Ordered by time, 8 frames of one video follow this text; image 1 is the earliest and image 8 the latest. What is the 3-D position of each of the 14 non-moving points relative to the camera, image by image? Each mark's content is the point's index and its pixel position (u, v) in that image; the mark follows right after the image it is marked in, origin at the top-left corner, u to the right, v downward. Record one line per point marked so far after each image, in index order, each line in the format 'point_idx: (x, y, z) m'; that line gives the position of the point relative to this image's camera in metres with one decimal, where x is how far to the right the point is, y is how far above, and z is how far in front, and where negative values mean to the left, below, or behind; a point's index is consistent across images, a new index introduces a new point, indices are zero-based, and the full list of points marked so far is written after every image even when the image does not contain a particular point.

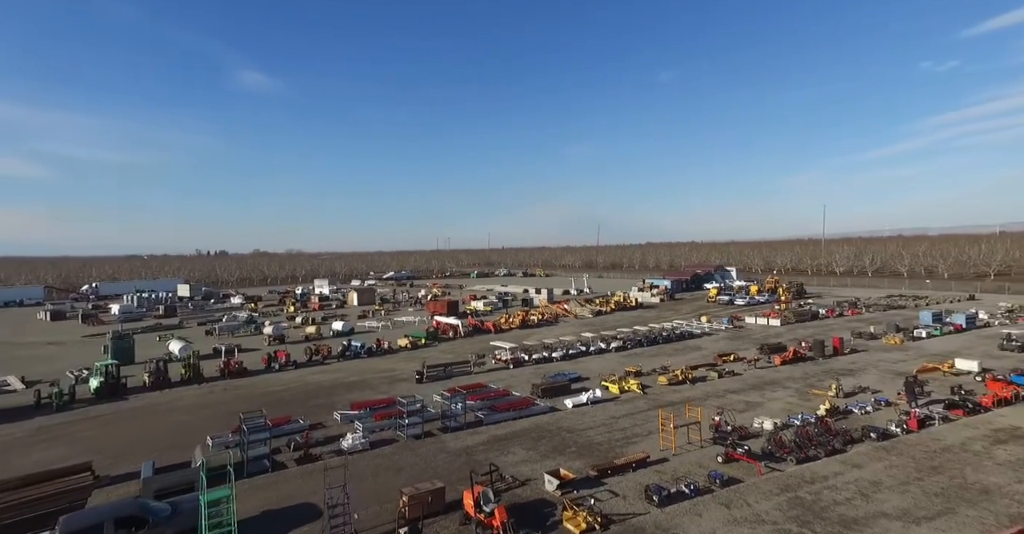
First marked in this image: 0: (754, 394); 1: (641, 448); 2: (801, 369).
0: (+6.2, -3.2, +15.2) m
1: (+2.0, -2.9, +9.4) m
2: (+9.3, -3.3, +19.3) m
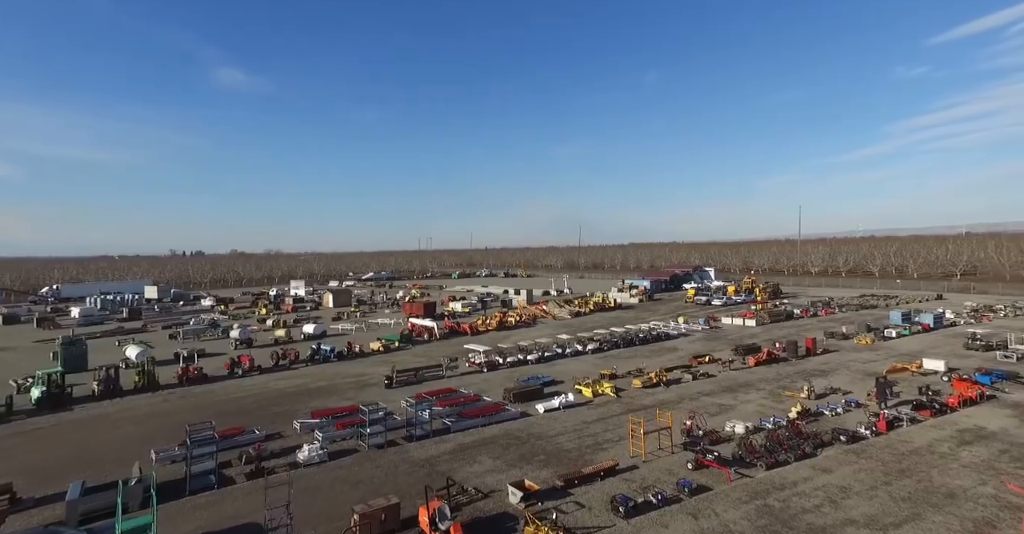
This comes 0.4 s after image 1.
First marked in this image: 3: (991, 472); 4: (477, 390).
0: (+5.5, -3.3, +15.1) m
1: (+1.5, -2.9, +9.2) m
2: (+8.5, -3.3, +19.4) m
3: (+7.6, -3.3, +9.6) m
4: (-0.9, -2.8, +13.5) m
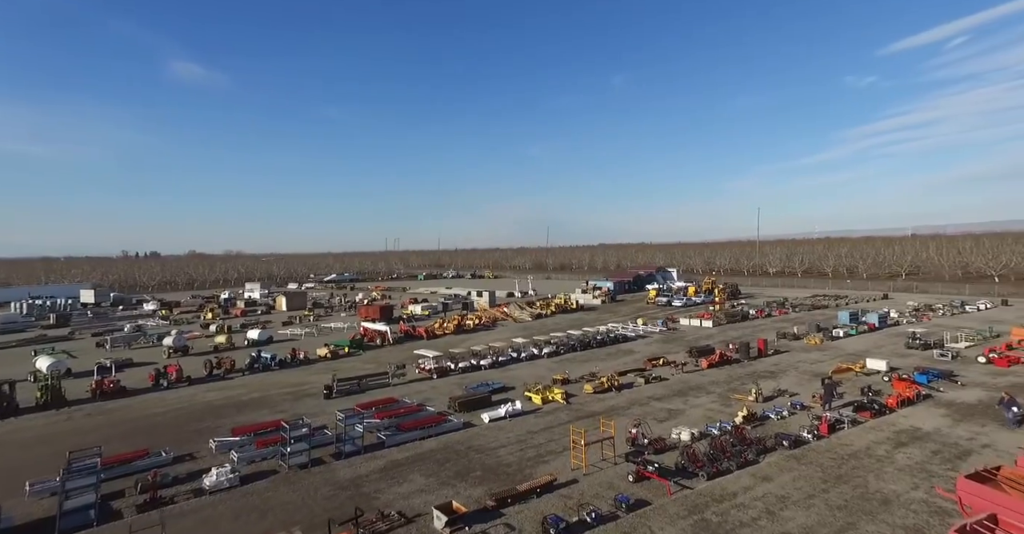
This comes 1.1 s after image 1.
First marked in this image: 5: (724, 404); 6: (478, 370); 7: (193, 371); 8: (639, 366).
0: (+4.2, -3.4, +15.0) m
1: (+0.6, -3.0, +8.9) m
2: (+7.0, -3.4, +19.4) m
3: (+6.7, -3.4, +9.6) m
4: (-2.1, -2.9, +13.1) m
5: (+5.3, -3.4, +14.8) m
6: (-1.0, -3.2, +18.2) m
7: (-8.0, -2.6, +15.0) m
8: (+4.2, -3.3, +20.0) m
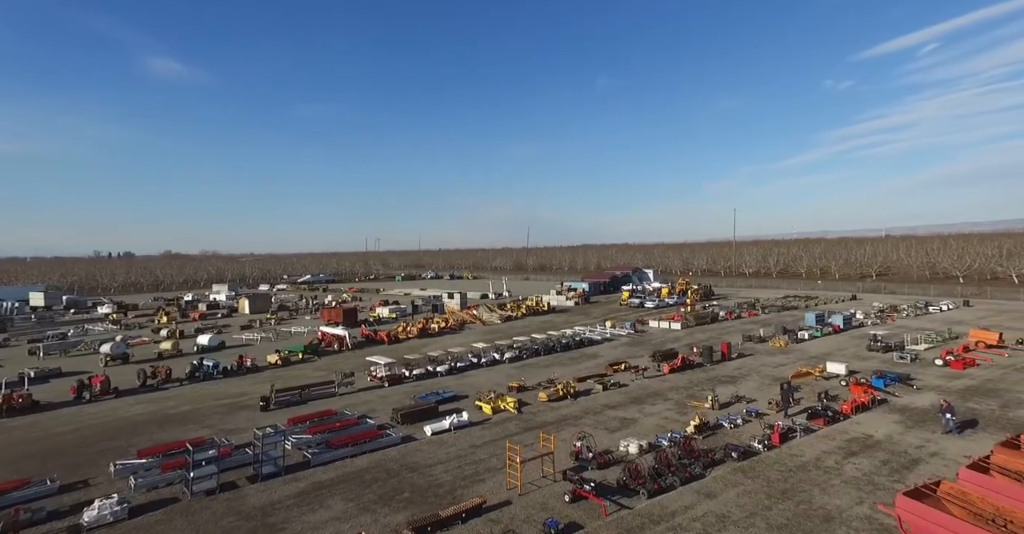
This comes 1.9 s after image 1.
0: (+3.0, -3.5, +14.7) m
1: (-0.4, -3.1, +8.5) m
2: (+5.6, -3.5, +19.2) m
3: (+5.7, -3.5, +9.4) m
4: (-3.2, -3.0, +12.5) m
5: (+4.1, -3.5, +14.5) m
6: (-2.3, -3.3, +17.7) m
7: (-9.2, -2.8, +14.2) m
8: (+2.9, -3.4, +19.7) m
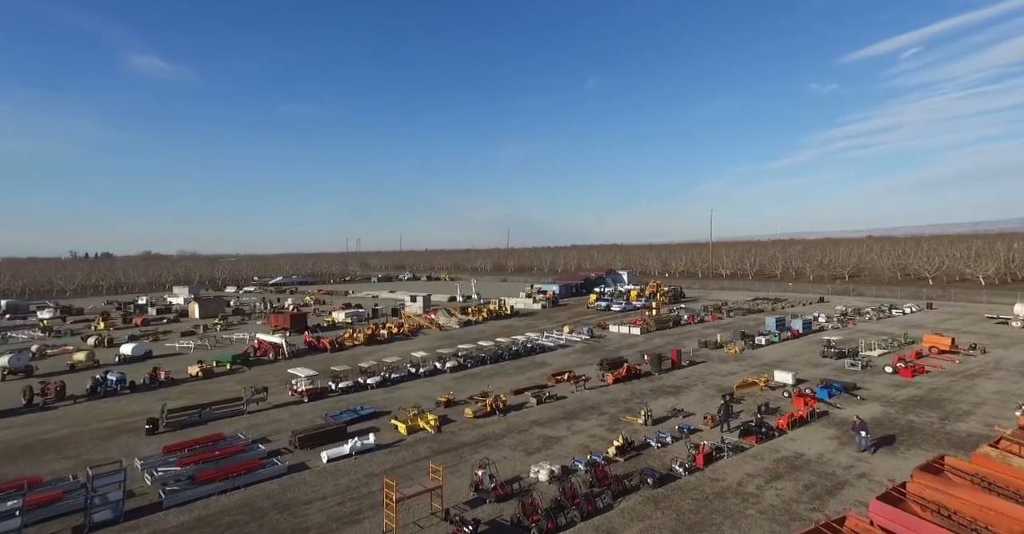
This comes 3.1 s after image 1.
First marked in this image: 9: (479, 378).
0: (+1.2, -3.7, +14.0) m
1: (-2.0, -3.3, +7.6) m
2: (+3.7, -3.7, +18.6) m
3: (+4.0, -3.7, +8.8) m
4: (-4.9, -3.2, +11.6) m
5: (+2.3, -3.7, +13.8) m
6: (-4.2, -3.5, +16.7) m
7: (-11.0, -3.0, +13.1) m
8: (+0.9, -3.7, +18.9) m
9: (-1.1, -3.7, +19.6) m
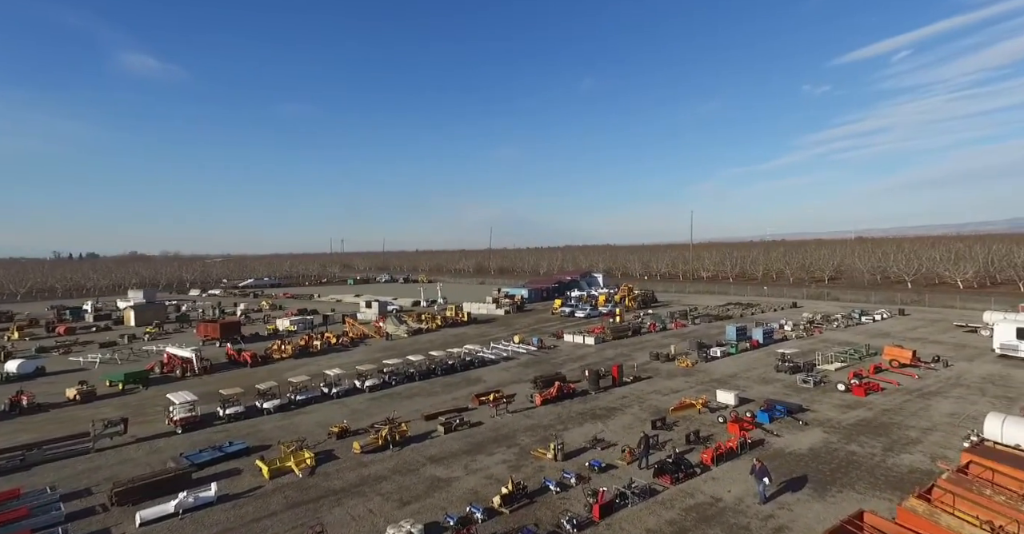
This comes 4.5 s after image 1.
0: (-1.0, -4.0, +12.4) m
1: (-4.0, -3.6, +5.9) m
2: (+1.3, -4.1, +17.1) m
3: (+2.0, -4.1, +7.3) m
4: (-7.0, -3.5, +9.8) m
5: (+0.1, -4.1, +12.3) m
6: (-6.5, -3.8, +15.0) m
7: (-13.2, -3.2, +11.2) m
8: (-1.4, -4.0, +17.3) m
9: (-3.5, -4.0, +17.9) m
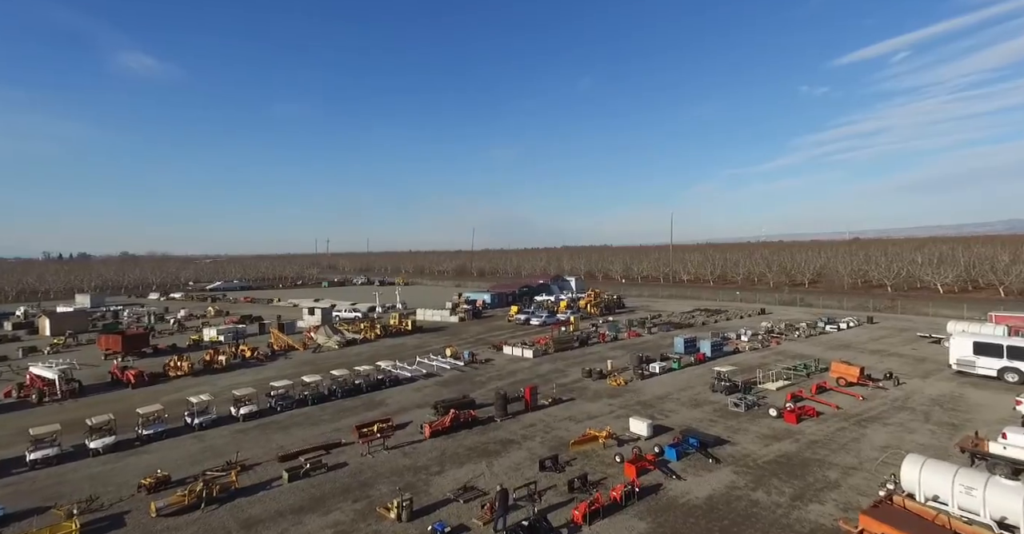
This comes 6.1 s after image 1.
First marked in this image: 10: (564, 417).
0: (-3.9, -4.4, +10.4) m
1: (-6.8, -4.0, +3.9) m
2: (-1.7, -4.5, +15.1) m
3: (-0.8, -4.4, +5.3) m
4: (-9.9, -3.9, +7.7) m
5: (-2.8, -4.5, +10.3) m
6: (-9.5, -4.2, +12.9) m
7: (-16.0, -3.6, +8.9) m
8: (-4.5, -4.4, +15.3) m
9: (-6.5, -4.4, +15.9) m
10: (+1.6, -4.6, +18.3) m
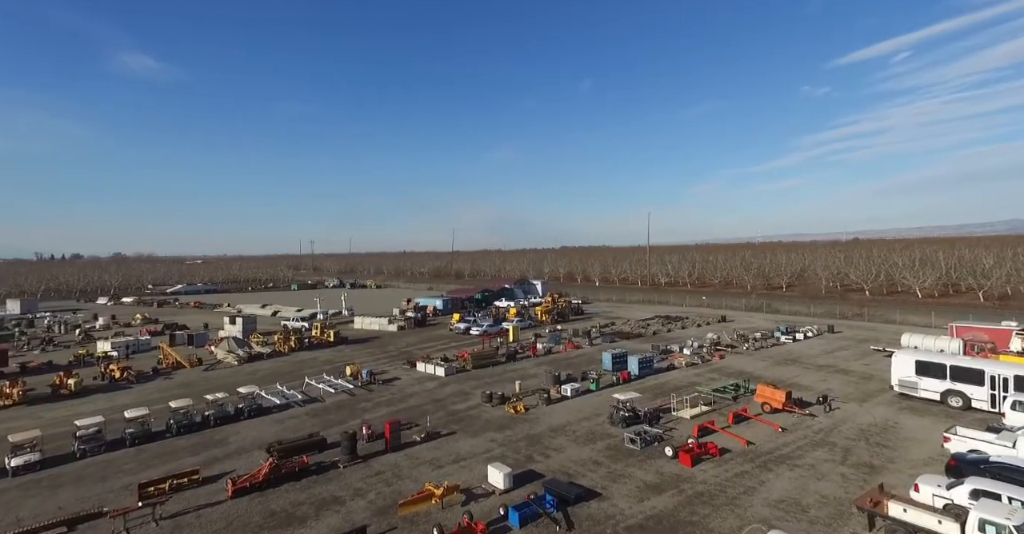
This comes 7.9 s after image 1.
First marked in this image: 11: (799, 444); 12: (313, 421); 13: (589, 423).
0: (-7.6, -4.9, +7.6) m
1: (-10.3, -4.5, +1.1) m
2: (-5.5, -5.0, +12.4) m
3: (-4.4, -4.9, +2.7) m
4: (-13.5, -4.3, +4.8) m
5: (-6.5, -4.9, +7.6) m
6: (-13.2, -4.6, +10.0) m
7: (-19.7, -4.0, +5.8) m
8: (-8.3, -4.9, +12.6) m
9: (-10.3, -4.8, +13.1) m
10: (-2.3, -5.1, +15.7) m
11: (+8.8, -5.4, +18.3) m
12: (-6.4, -5.0, +19.1) m
13: (+2.5, -5.2, +19.7) m
